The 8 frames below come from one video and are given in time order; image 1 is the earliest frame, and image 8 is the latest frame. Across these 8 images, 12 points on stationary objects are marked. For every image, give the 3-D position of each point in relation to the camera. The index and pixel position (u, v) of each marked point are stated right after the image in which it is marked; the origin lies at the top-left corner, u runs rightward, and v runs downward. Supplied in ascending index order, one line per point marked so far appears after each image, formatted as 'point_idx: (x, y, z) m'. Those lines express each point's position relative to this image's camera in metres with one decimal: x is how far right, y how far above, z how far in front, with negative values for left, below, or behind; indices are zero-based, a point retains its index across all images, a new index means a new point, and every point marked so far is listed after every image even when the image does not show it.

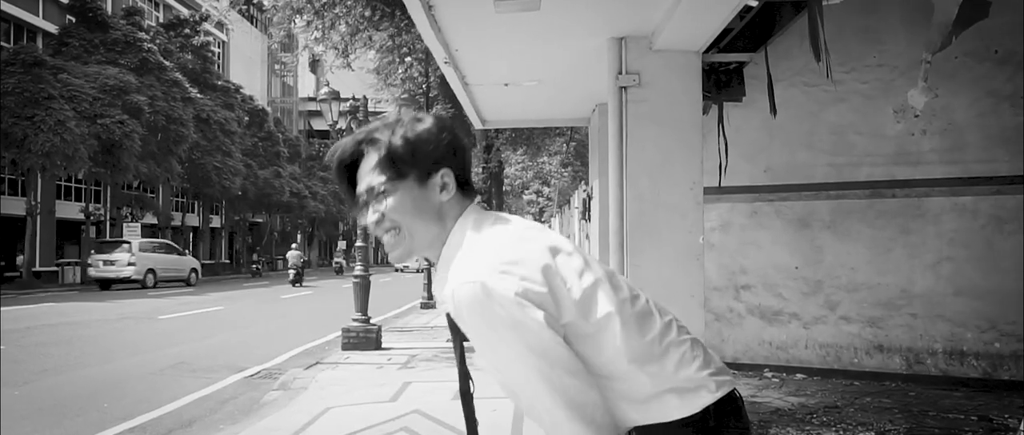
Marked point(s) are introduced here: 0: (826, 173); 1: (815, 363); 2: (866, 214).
0: (+2.9, +0.4, +7.1) m
1: (+2.8, -1.3, +7.0) m
2: (+3.2, 0.0, +6.9) m
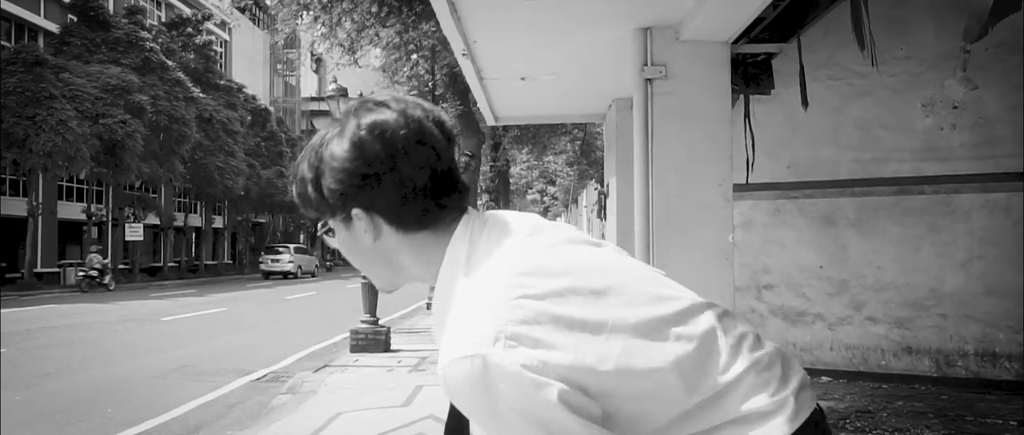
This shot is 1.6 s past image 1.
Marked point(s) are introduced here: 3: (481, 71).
0: (+3.1, +0.4, +6.9) m
1: (+2.9, -1.3, +6.8) m
2: (+3.3, 0.0, +6.7) m
3: (-0.2, +1.2, +6.3) m
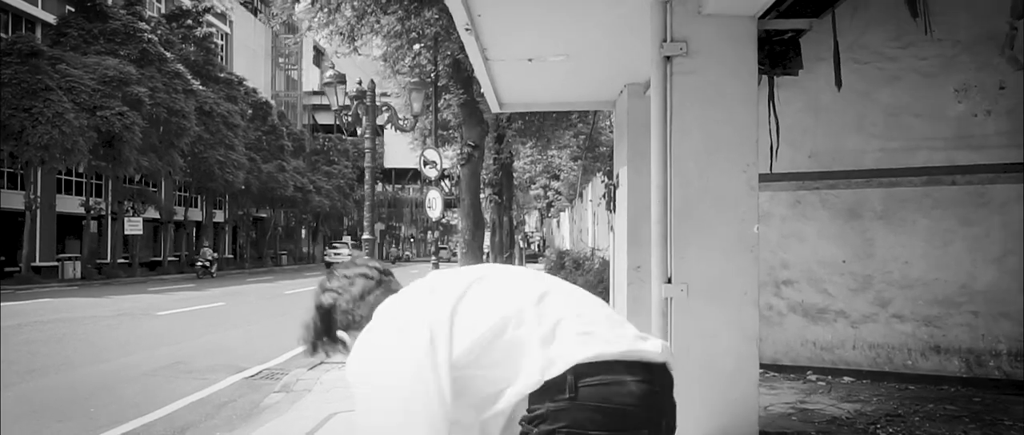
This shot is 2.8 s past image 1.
0: (+3.1, +0.5, +6.5) m
1: (+3.0, -1.3, +6.5) m
2: (+3.4, +0.1, +6.3) m
3: (-0.2, +1.3, +5.9) m
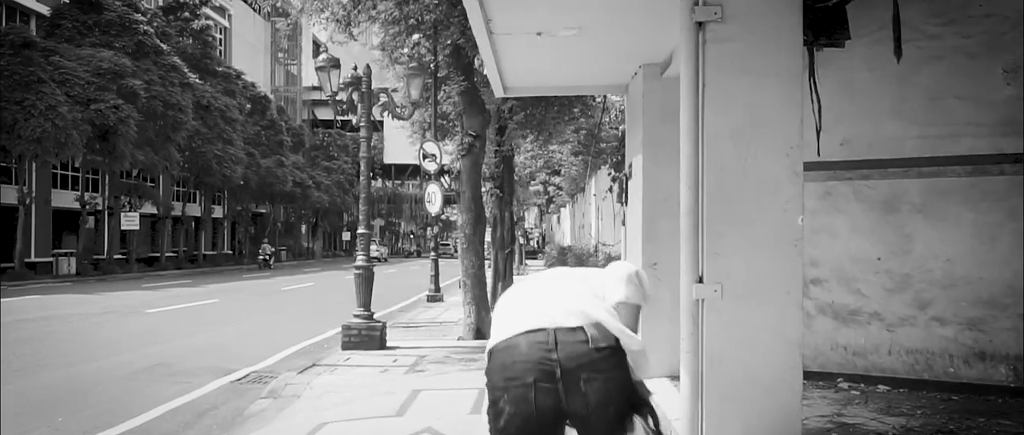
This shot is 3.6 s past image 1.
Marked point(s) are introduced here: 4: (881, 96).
0: (+3.2, +0.6, +5.9) m
1: (+3.0, -1.2, +5.9) m
2: (+3.4, +0.2, +5.7) m
3: (-0.2, +1.3, +5.4) m
4: (+2.9, +1.0, +6.1) m
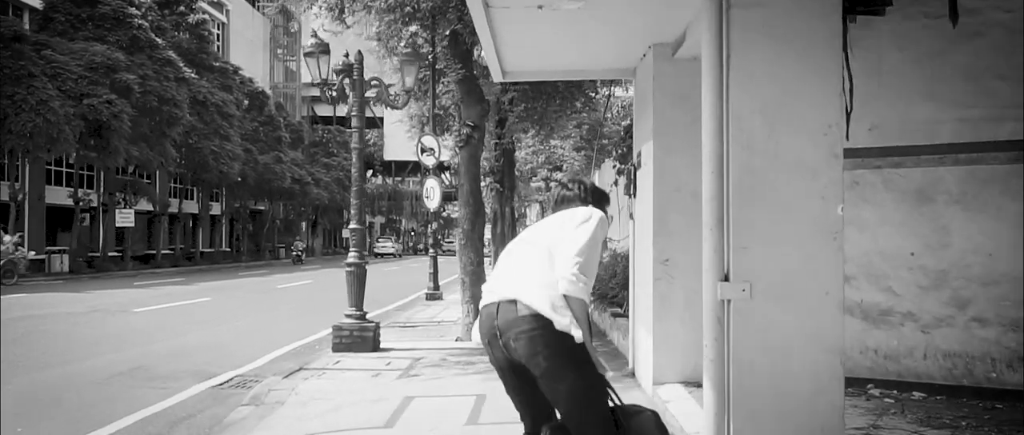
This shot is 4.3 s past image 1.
0: (+3.2, +0.6, +5.4) m
1: (+3.0, -1.1, +5.4) m
2: (+3.4, +0.2, +5.2) m
3: (-0.2, +1.4, +4.9) m
4: (+2.9, +1.0, +5.6) m
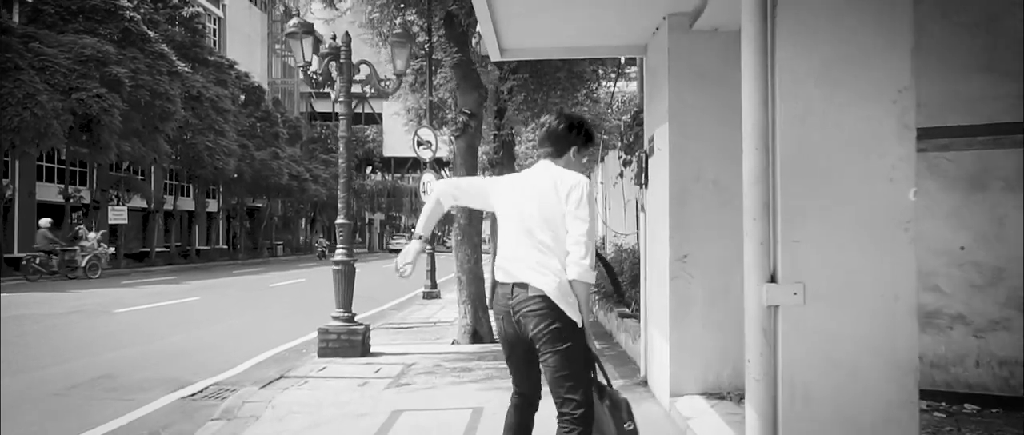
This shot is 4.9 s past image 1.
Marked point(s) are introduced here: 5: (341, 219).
0: (+3.1, +0.7, +4.8) m
1: (+3.0, -1.1, +4.8) m
2: (+3.4, +0.3, +4.6) m
3: (-0.2, +1.5, +4.2) m
4: (+2.9, +1.1, +4.9) m
5: (-1.9, 0.0, +8.2) m
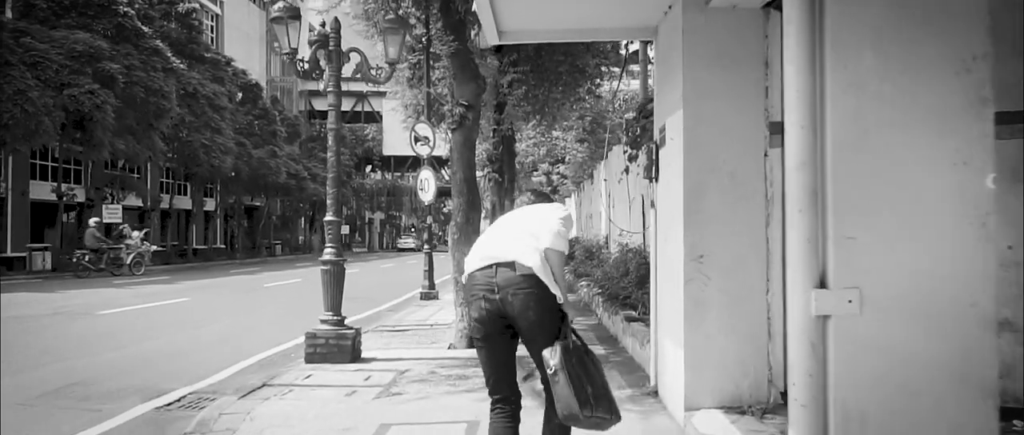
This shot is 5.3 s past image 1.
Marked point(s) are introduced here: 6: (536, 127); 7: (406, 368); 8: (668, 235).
0: (+3.1, +0.7, +4.3) m
1: (+3.0, -1.1, +4.3) m
2: (+3.4, +0.3, +4.1) m
3: (-0.2, +1.5, +3.8) m
4: (+2.9, +1.1, +4.4) m
5: (-1.9, 0.0, +7.8) m
6: (+0.6, +2.1, +18.3) m
7: (-1.0, -1.4, +7.1) m
8: (+1.1, -0.1, +5.2) m
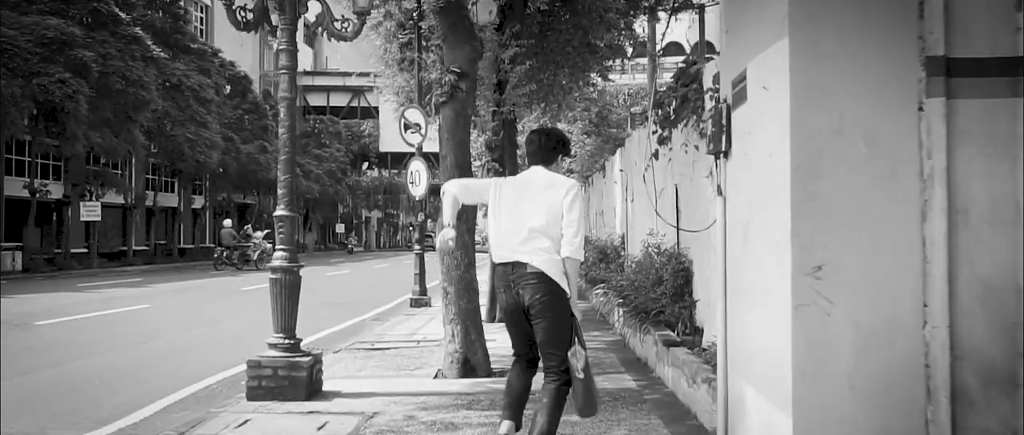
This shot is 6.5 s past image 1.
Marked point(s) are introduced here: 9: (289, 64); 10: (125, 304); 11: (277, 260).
0: (+3.2, +0.8, +2.6) m
1: (+3.0, -1.0, +2.6) m
2: (+3.4, +0.4, +2.4) m
3: (-0.1, +1.5, +2.0) m
4: (+2.9, +1.2, +2.7) m
5: (-1.8, +0.1, +6.1) m
6: (+0.6, +2.2, +16.6) m
7: (-1.0, -1.4, +5.4) m
8: (+1.1, -0.1, +3.5) m
9: (-1.8, +1.2, +6.1) m
10: (-6.3, -1.4, +12.3) m
11: (-1.8, -0.3, +5.9) m
